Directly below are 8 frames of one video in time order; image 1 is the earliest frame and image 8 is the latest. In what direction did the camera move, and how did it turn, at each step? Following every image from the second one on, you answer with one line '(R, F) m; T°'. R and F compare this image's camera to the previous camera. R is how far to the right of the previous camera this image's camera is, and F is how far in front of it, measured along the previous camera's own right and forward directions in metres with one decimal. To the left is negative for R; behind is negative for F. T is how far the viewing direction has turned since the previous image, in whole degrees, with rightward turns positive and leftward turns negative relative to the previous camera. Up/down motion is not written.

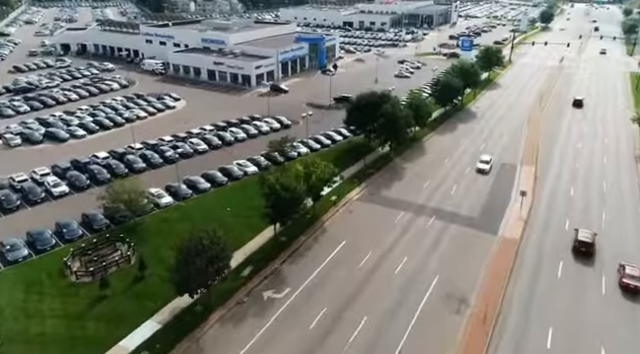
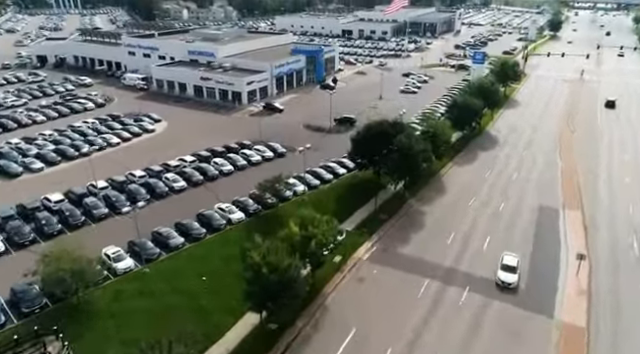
(-0.2, +7.4) m; 0°
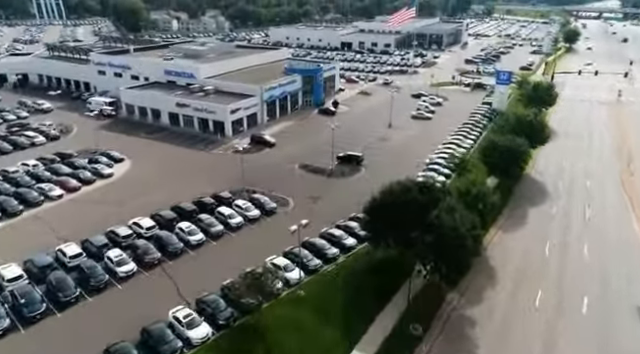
(-0.2, +10.8) m; 0°
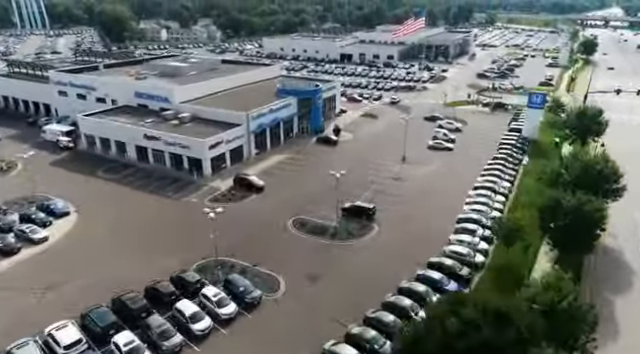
(-0.2, +10.3) m; 0°
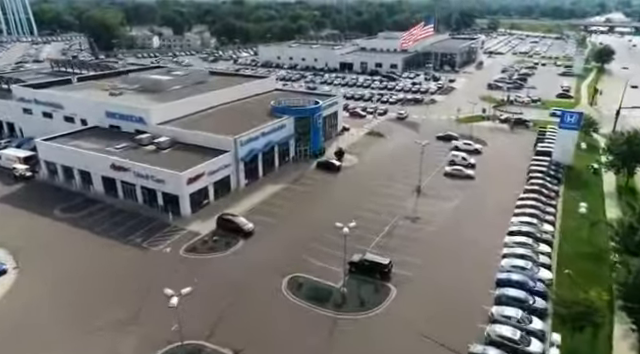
(-0.2, +7.3) m; 0°
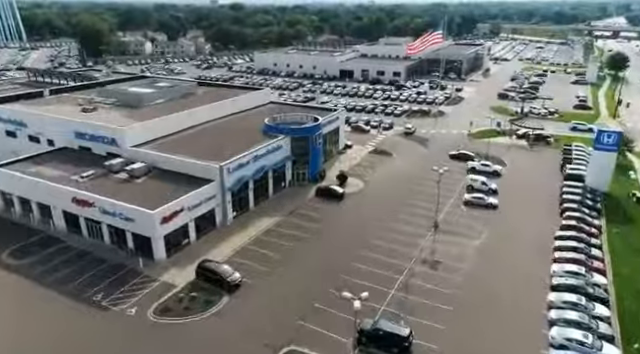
(-0.2, +6.1) m; 0°
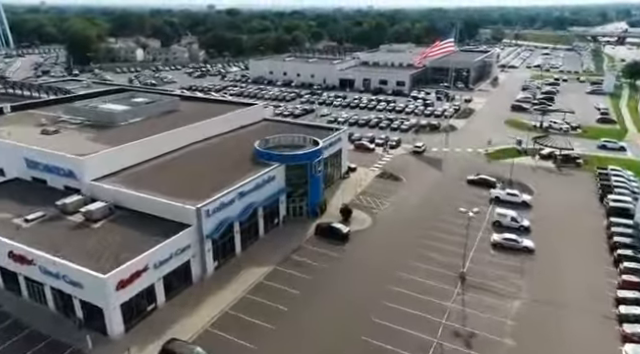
(-0.2, +6.8) m; 0°
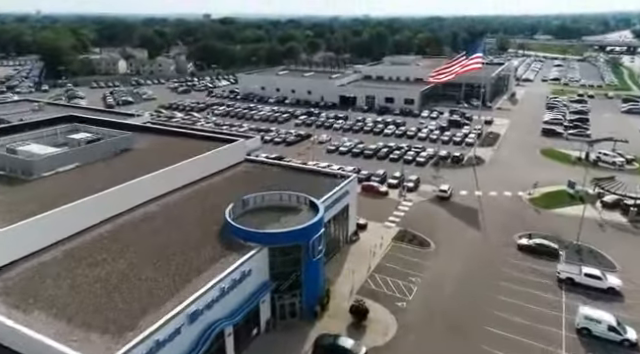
(-0.2, +12.2) m; 0°
